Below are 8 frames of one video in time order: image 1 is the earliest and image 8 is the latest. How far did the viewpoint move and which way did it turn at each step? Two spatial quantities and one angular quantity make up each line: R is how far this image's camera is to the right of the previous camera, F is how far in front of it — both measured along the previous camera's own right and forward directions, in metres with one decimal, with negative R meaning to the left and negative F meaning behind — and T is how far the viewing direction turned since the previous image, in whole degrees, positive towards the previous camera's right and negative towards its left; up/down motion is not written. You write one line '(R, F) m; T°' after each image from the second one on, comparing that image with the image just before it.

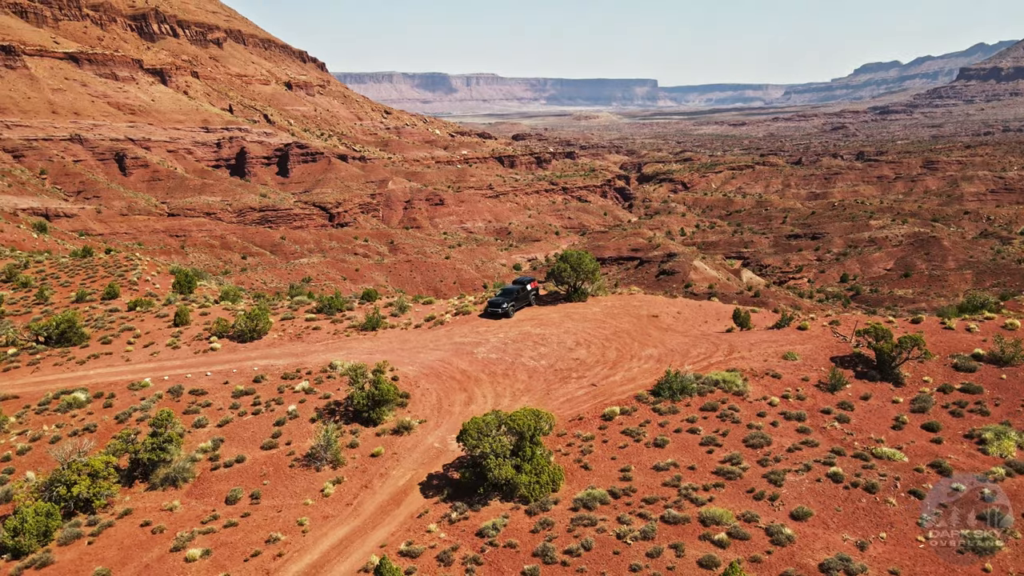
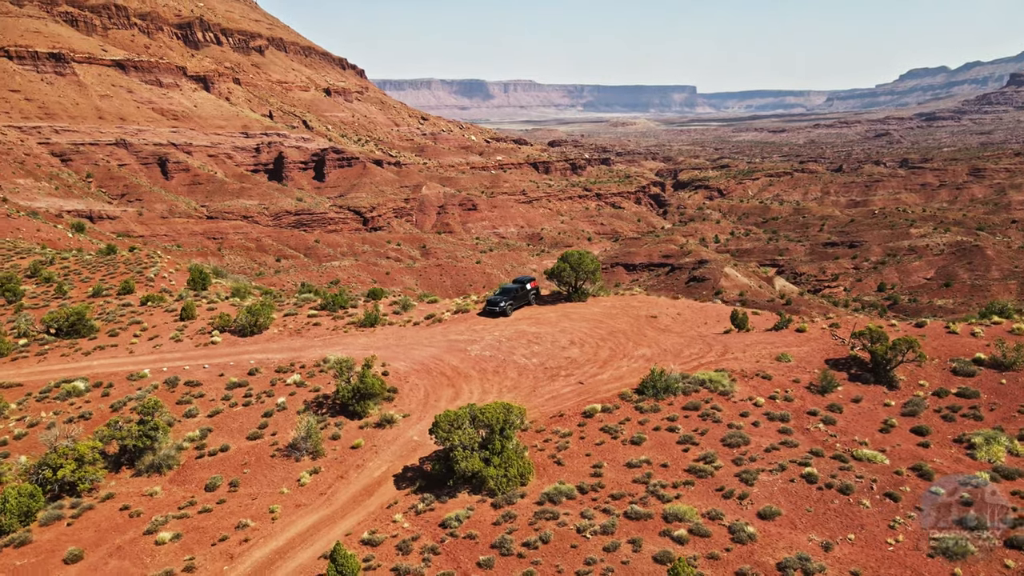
(+1.3, 0.0) m; -3°
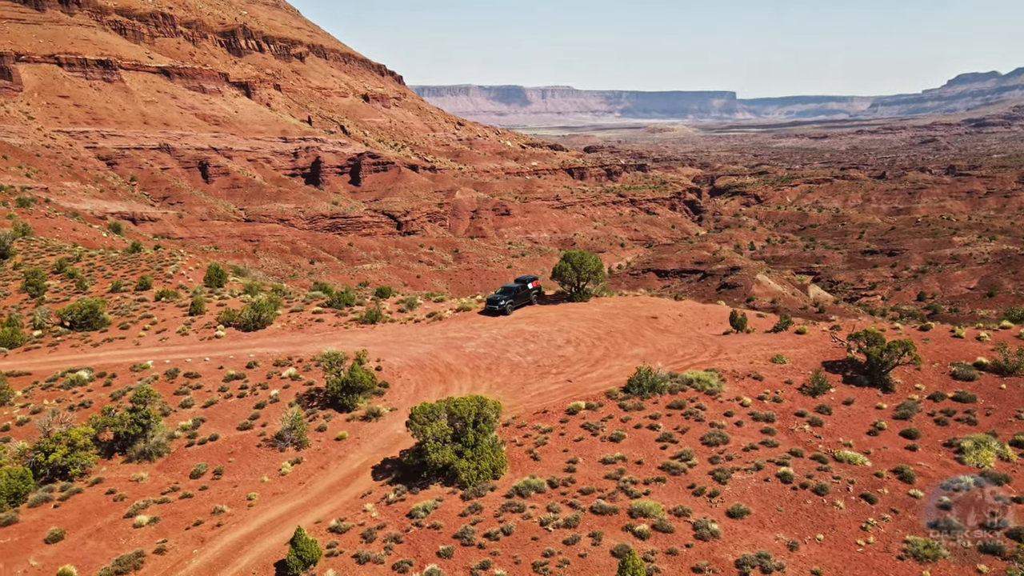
(+1.2, 0.0) m; -3°
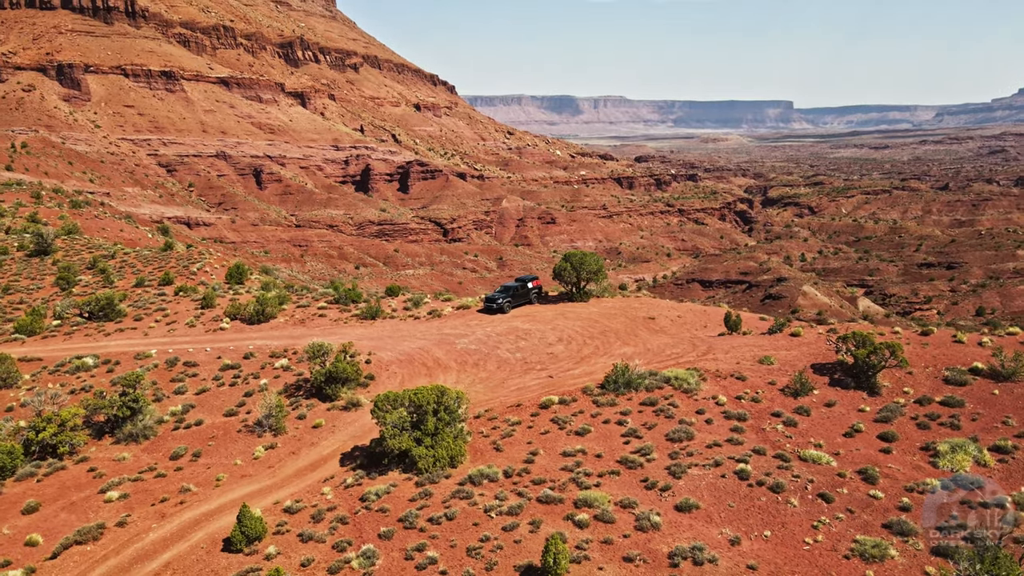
(+1.8, -0.1) m; -4°
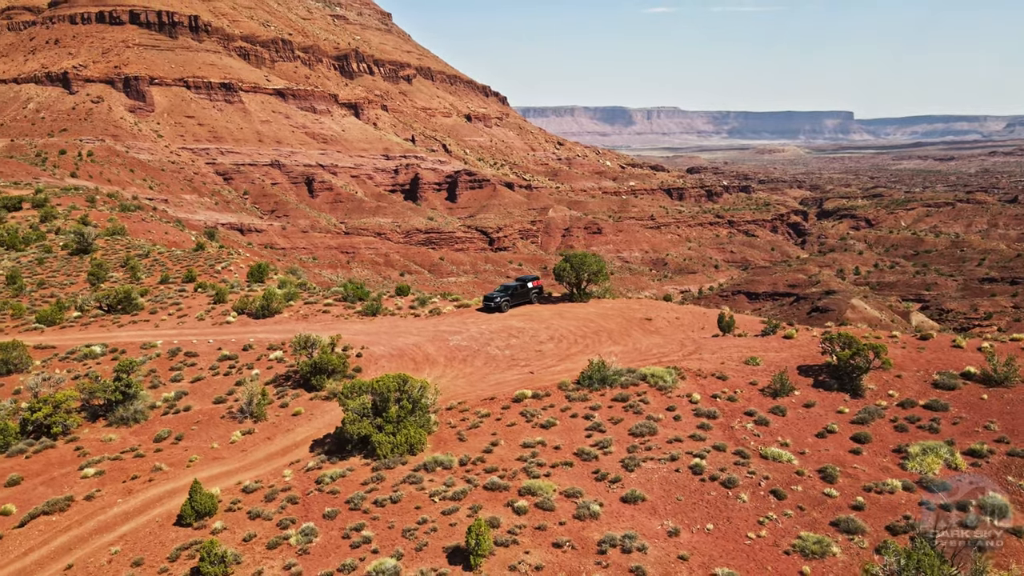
(+1.9, -0.1) m; -4°
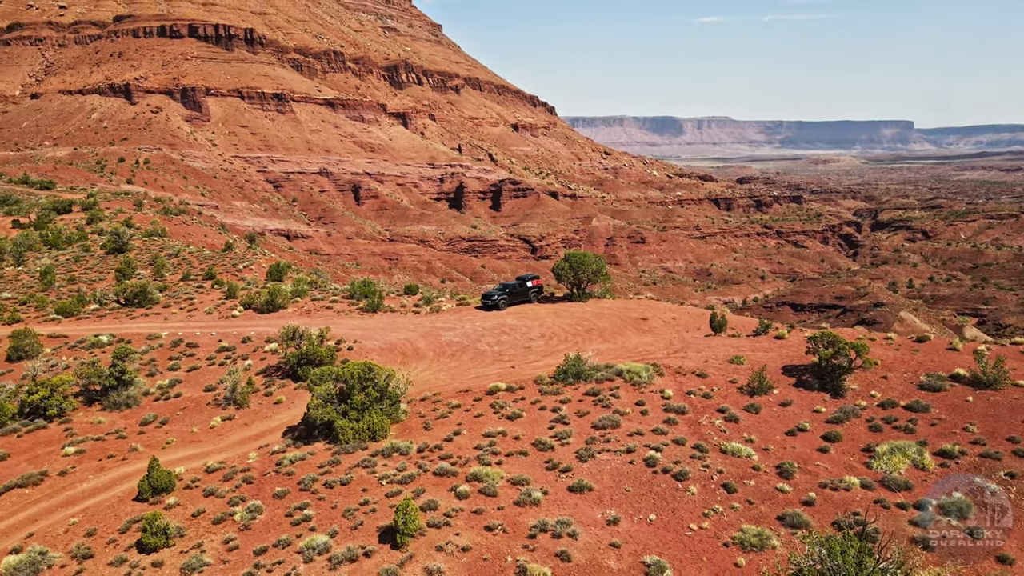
(+1.8, -0.1) m; -4°
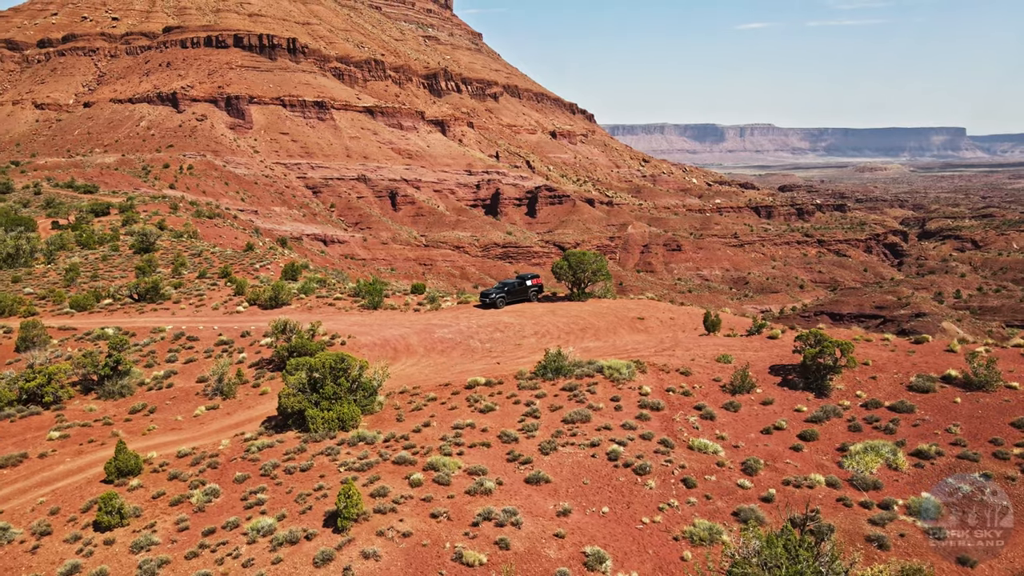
(+1.5, +0.1) m; -3°
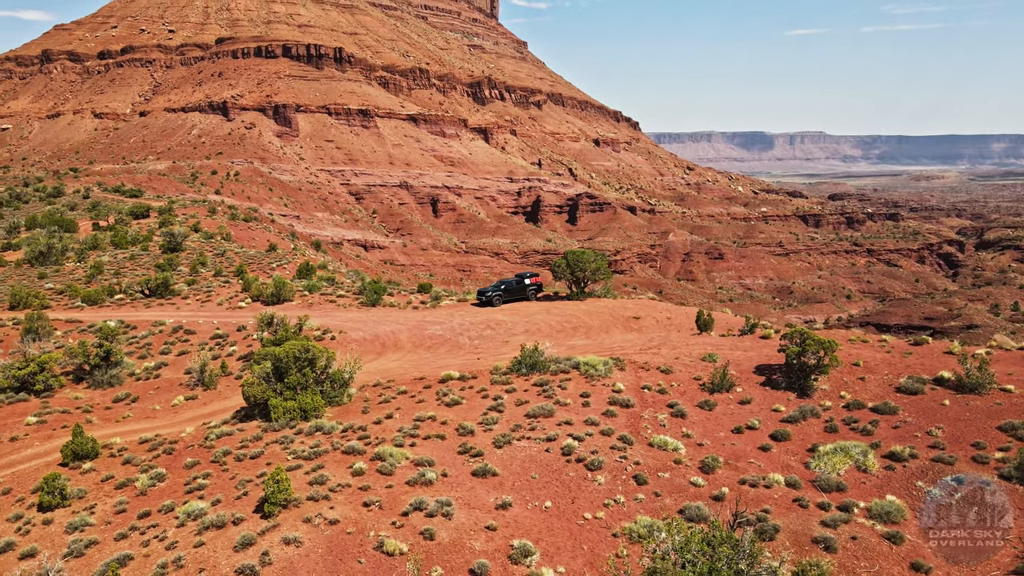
(+1.7, +0.3) m; -3°
